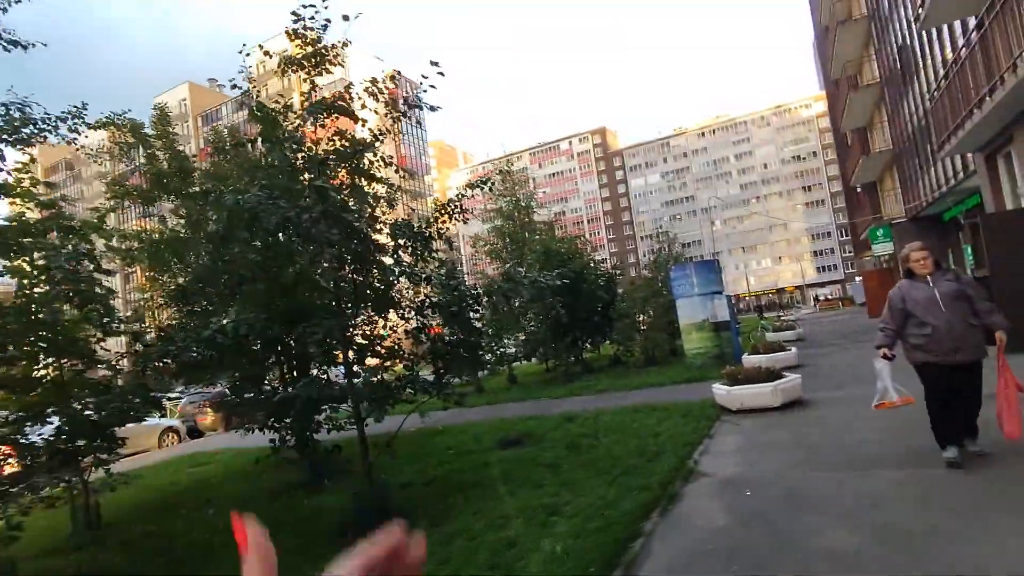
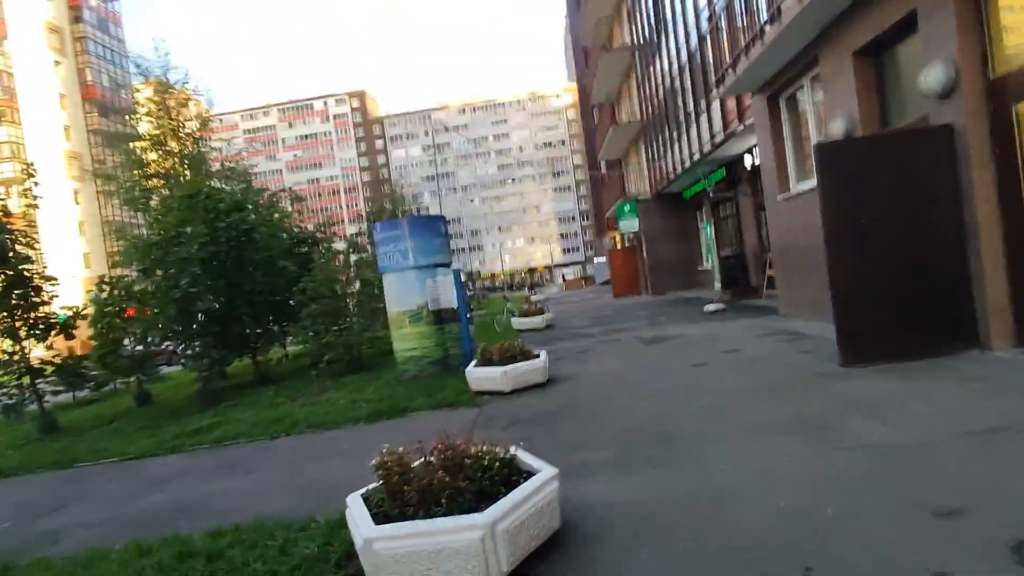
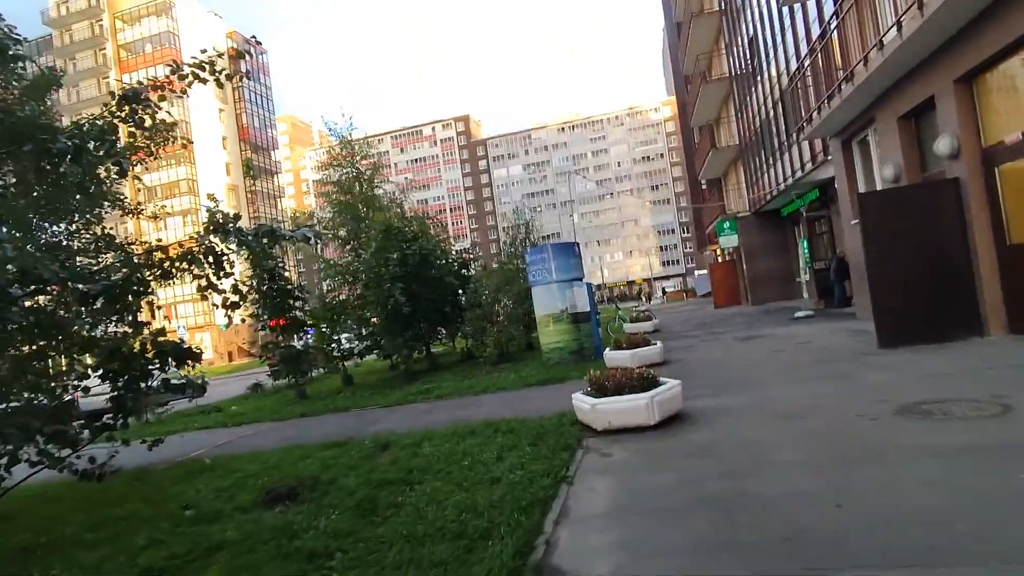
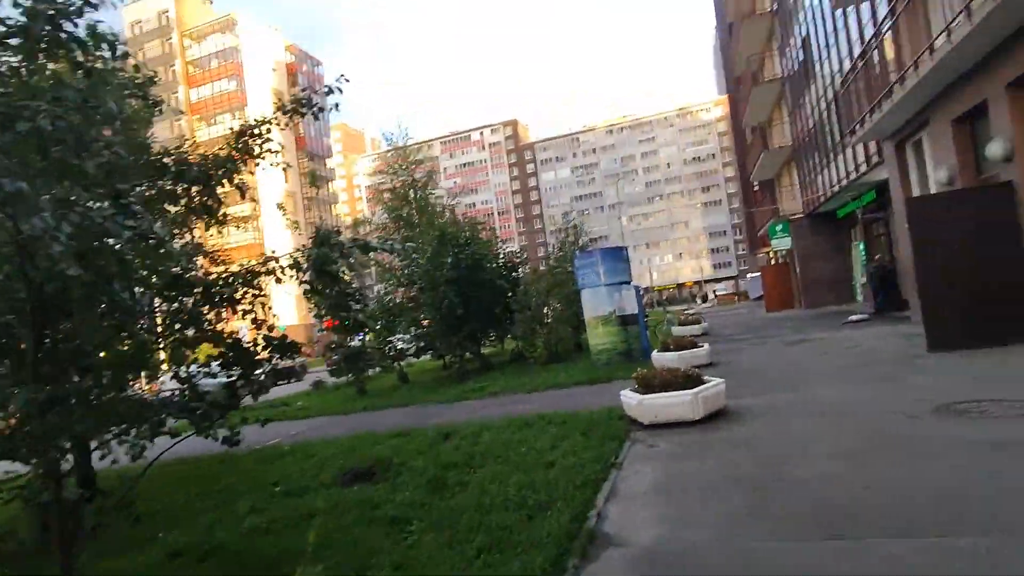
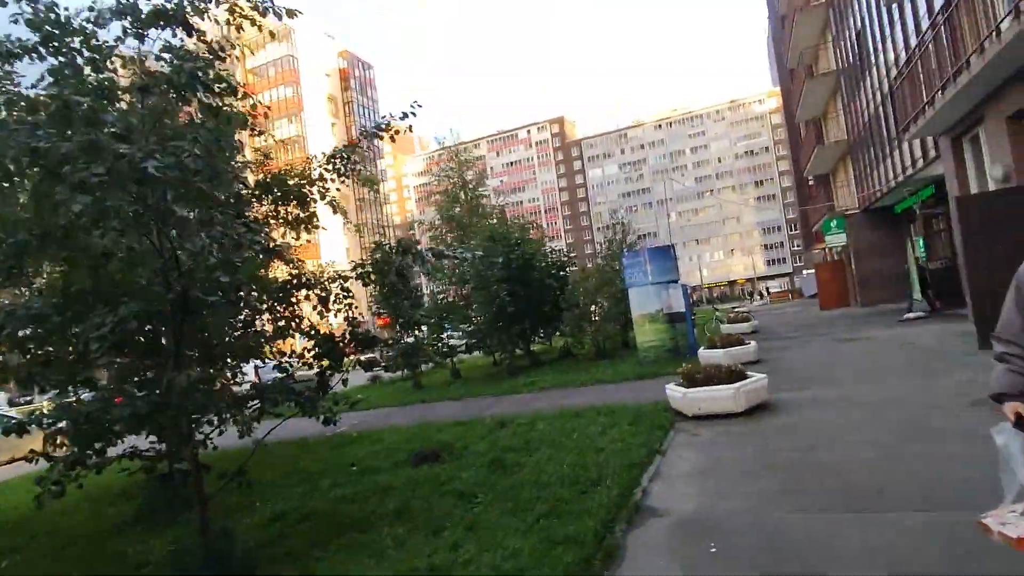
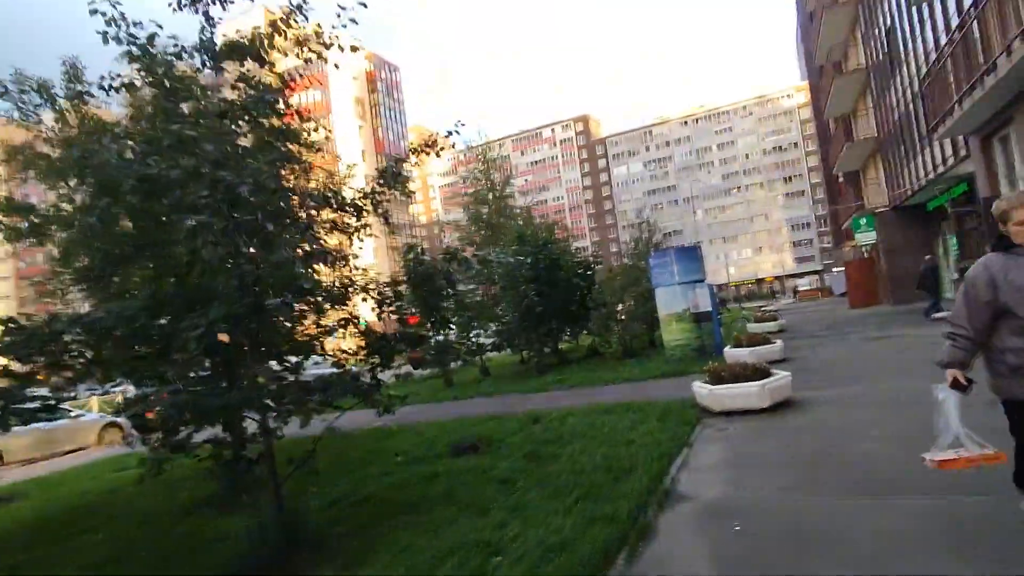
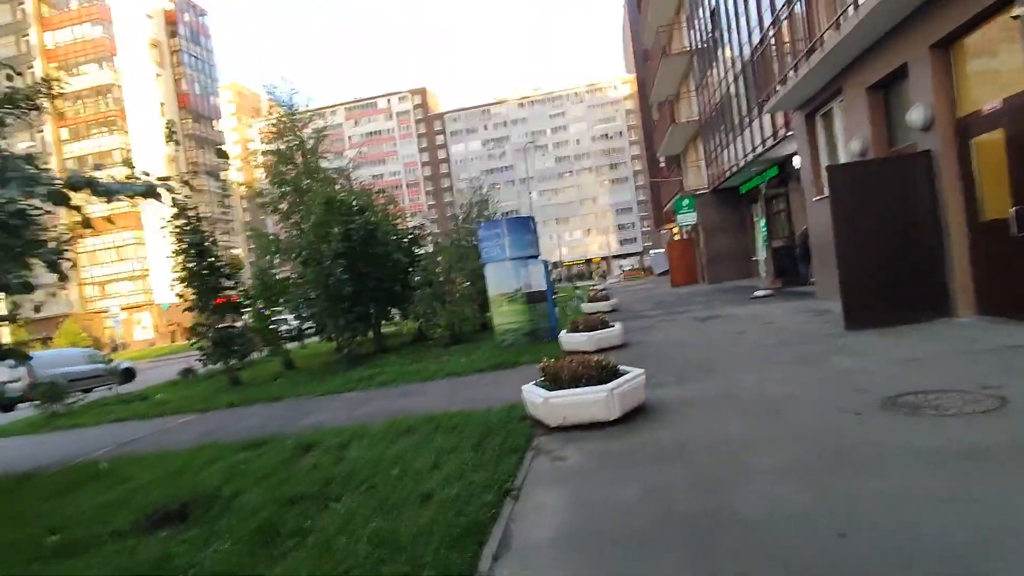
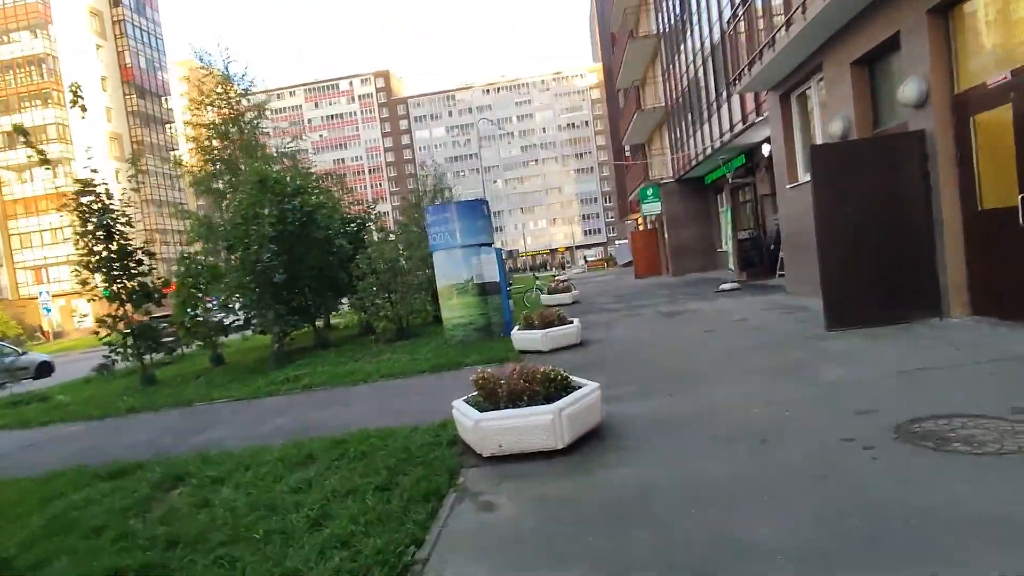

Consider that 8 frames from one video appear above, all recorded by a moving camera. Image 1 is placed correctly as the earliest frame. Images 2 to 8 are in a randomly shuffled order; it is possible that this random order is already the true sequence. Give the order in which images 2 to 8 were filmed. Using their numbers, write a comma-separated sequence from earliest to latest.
6, 5, 4, 3, 7, 8, 2
